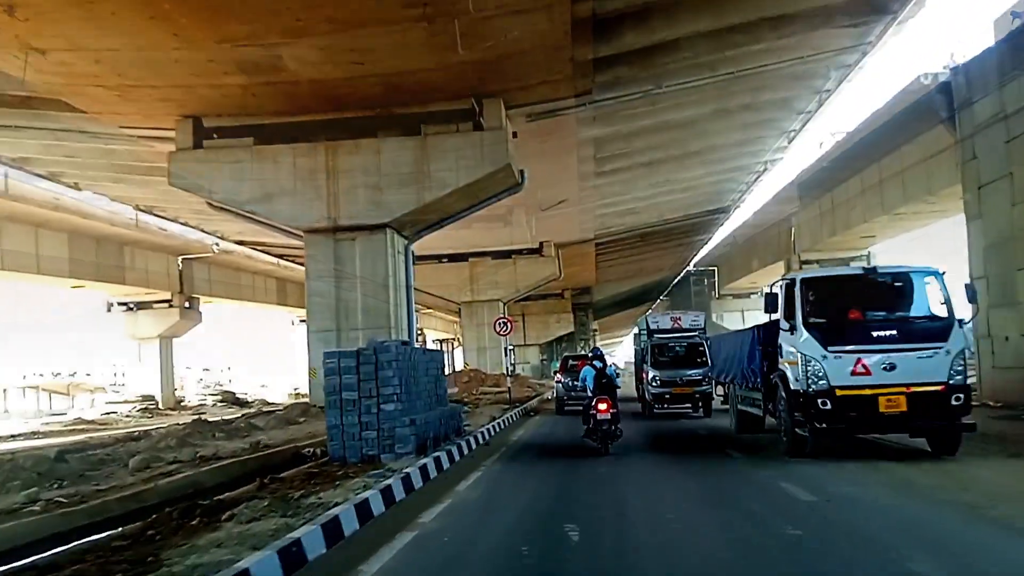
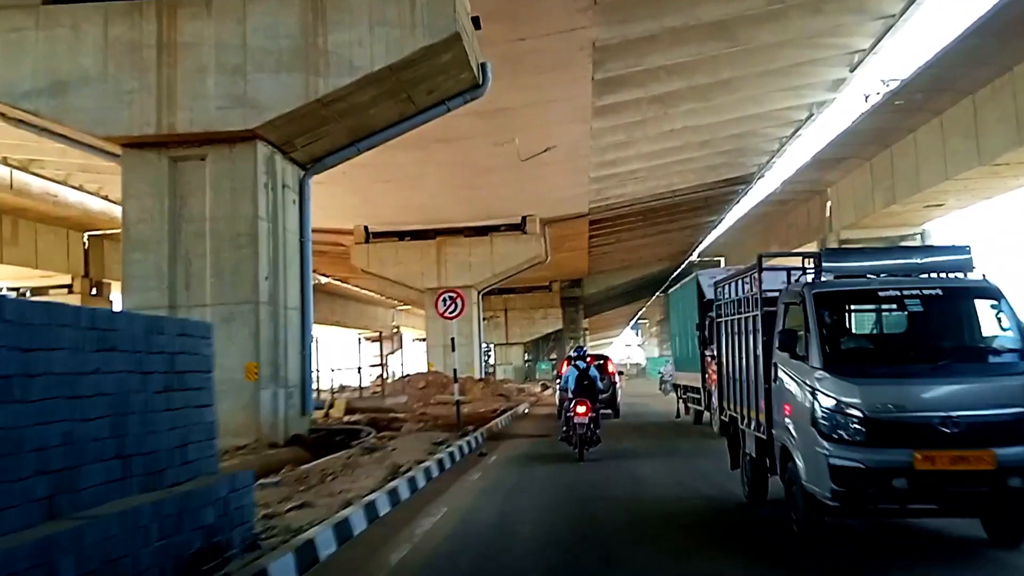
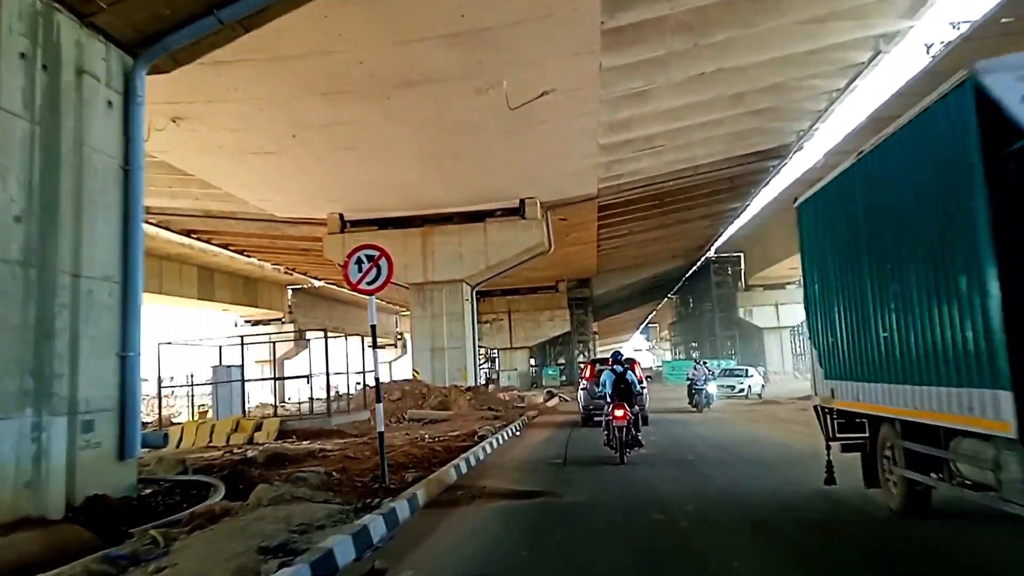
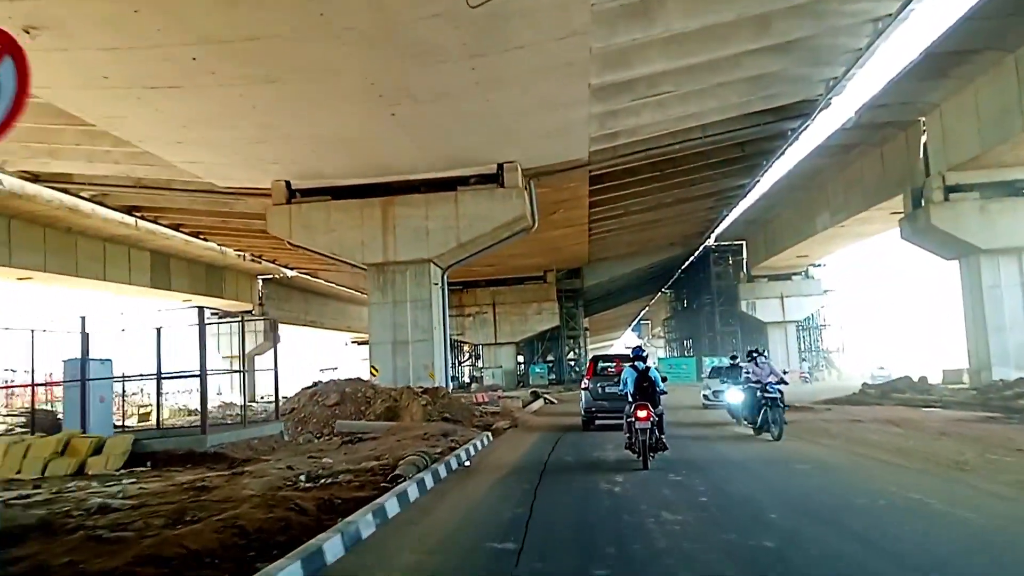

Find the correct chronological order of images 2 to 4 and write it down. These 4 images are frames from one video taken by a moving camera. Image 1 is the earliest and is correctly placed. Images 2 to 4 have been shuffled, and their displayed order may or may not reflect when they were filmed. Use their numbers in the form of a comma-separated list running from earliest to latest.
2, 3, 4
